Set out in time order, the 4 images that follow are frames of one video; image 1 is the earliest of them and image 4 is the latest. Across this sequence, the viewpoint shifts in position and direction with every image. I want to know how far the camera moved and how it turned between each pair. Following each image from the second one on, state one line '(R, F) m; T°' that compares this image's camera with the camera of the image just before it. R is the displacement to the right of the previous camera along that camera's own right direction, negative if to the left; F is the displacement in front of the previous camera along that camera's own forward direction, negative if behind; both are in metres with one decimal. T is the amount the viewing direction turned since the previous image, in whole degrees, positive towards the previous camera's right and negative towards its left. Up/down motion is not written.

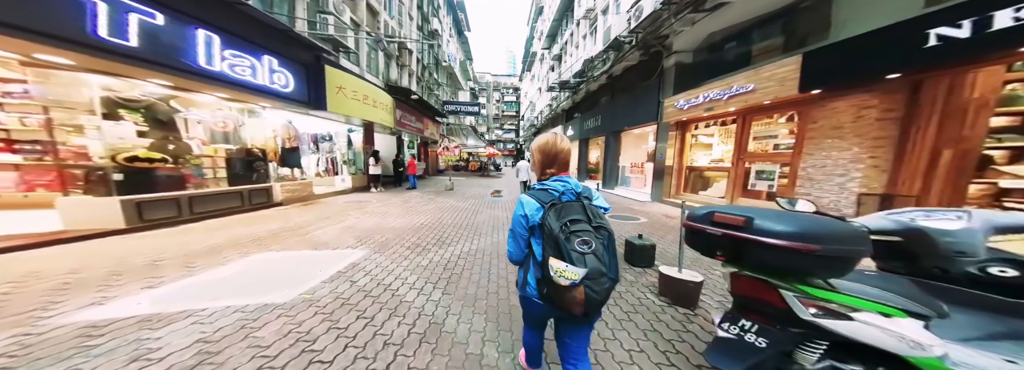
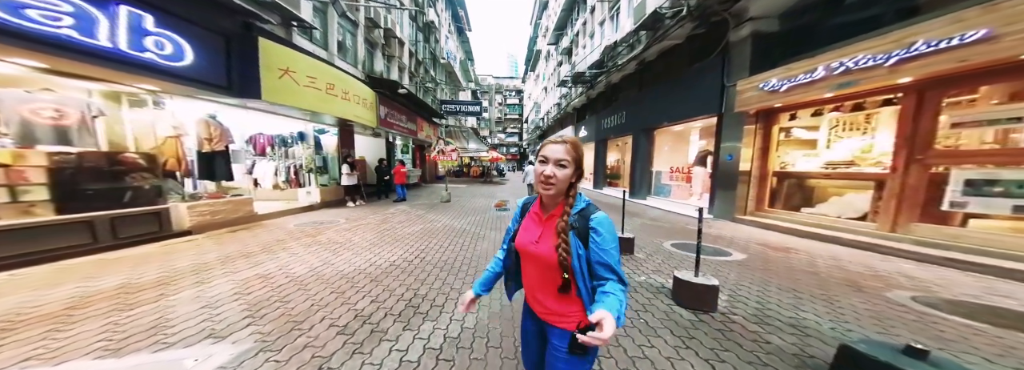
(-0.3, +2.5) m; -1°
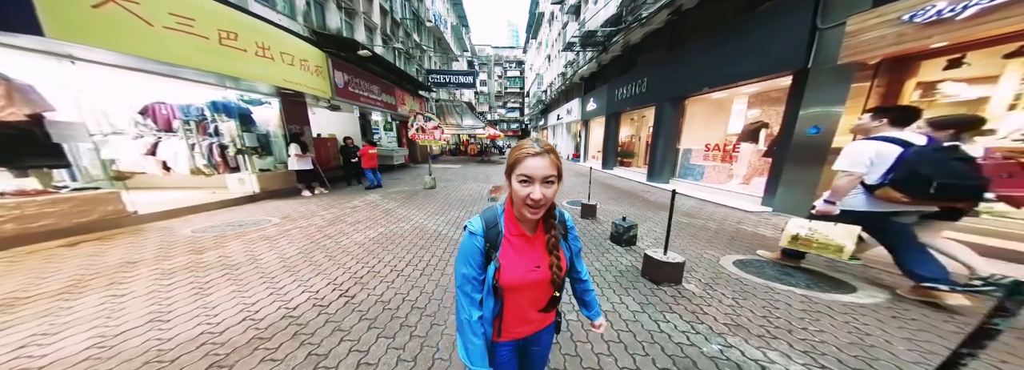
(+0.3, +2.1) m; 0°
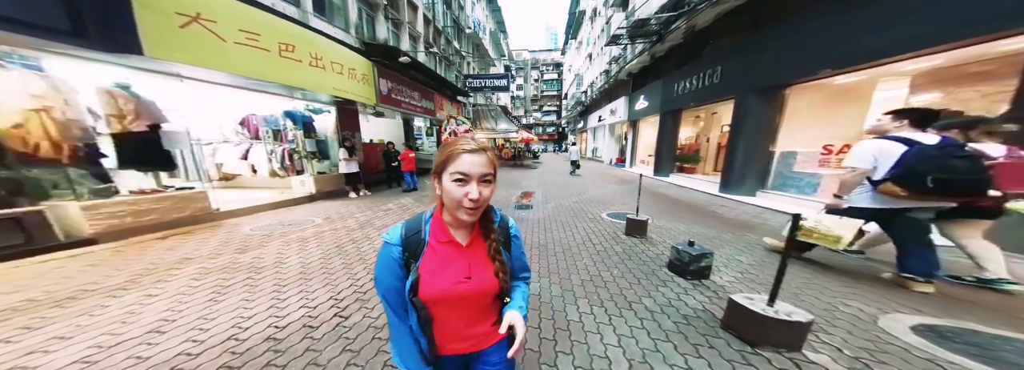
(+0.3, +0.8) m; -12°
